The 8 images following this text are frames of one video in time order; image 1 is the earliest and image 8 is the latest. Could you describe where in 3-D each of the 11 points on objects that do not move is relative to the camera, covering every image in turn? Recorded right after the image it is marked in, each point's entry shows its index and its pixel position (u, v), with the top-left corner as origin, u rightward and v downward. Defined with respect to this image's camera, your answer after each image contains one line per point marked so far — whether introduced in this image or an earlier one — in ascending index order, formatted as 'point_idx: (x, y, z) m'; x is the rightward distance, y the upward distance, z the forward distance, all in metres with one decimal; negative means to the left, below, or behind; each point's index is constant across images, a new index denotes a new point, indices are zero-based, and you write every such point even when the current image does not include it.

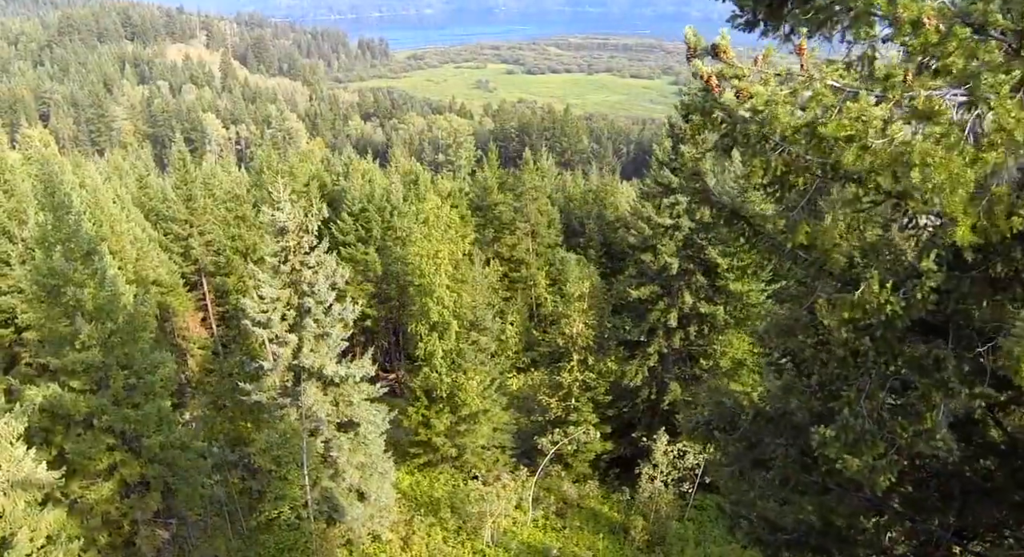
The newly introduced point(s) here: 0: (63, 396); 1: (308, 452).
0: (-9.8, -2.6, +15.3) m
1: (-5.5, -4.6, +19.0) m
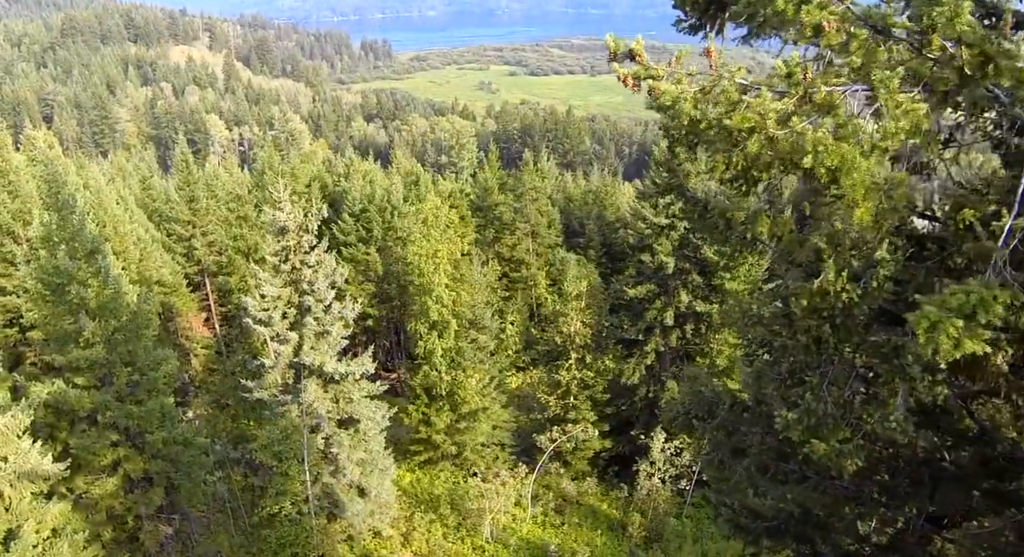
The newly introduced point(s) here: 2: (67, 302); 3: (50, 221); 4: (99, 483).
0: (-9.8, -2.5, +15.6) m
1: (-5.6, -4.6, +19.3) m
2: (-10.1, -0.5, +16.0) m
3: (-11.3, +1.4, +17.3) m
4: (-9.6, -4.8, +16.4) m
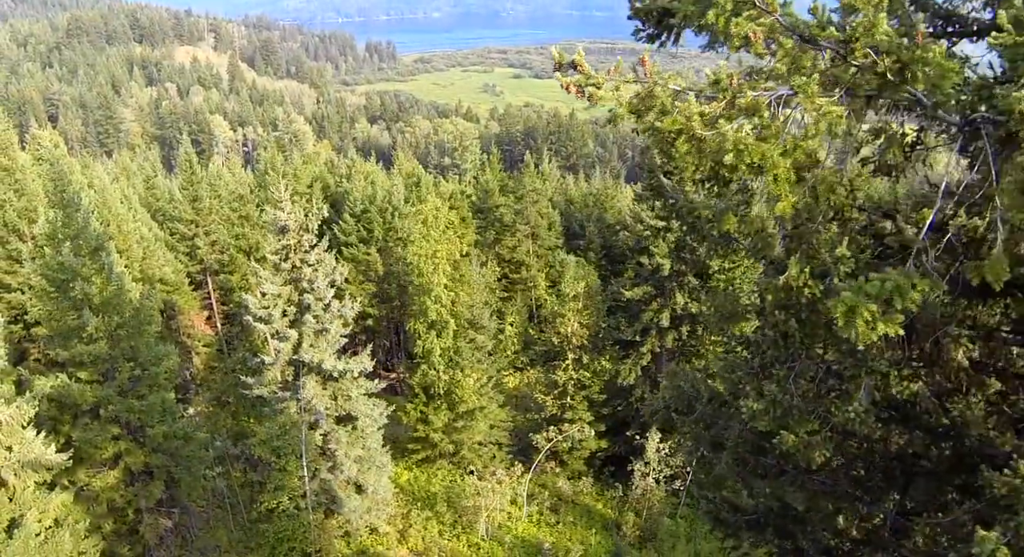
0: (-10.0, -2.4, +15.9) m
1: (-5.7, -4.6, +19.6) m
2: (-10.2, -0.4, +16.3) m
3: (-11.4, +1.5, +17.6) m
4: (-9.8, -4.7, +16.6) m
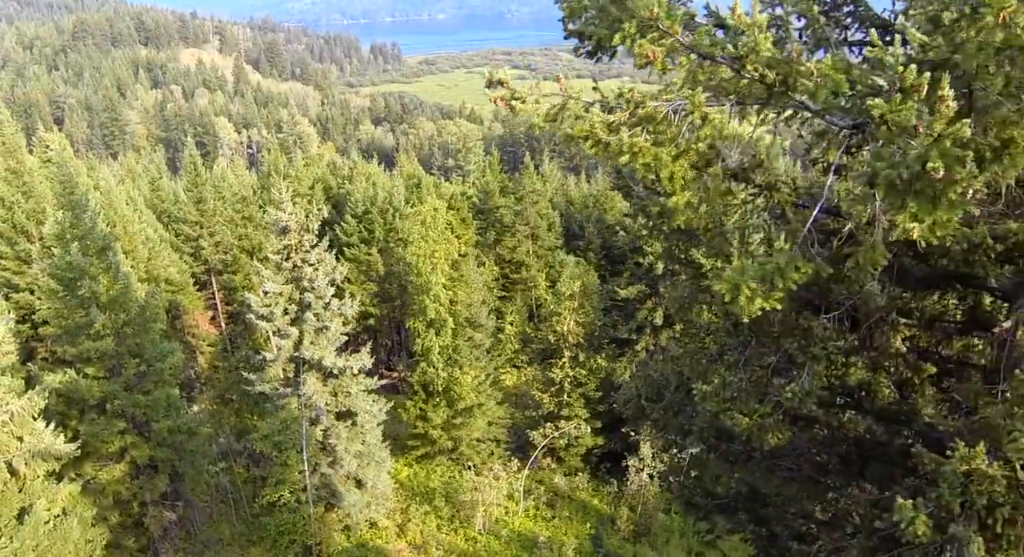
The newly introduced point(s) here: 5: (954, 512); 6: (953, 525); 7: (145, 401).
0: (-10.1, -2.4, +16.4) m
1: (-5.8, -4.5, +20.1) m
2: (-10.4, -0.4, +16.8) m
3: (-11.6, +1.5, +18.1) m
4: (-9.9, -4.7, +17.1) m
5: (+2.7, -1.5, +4.5) m
6: (+2.7, -1.6, +4.4) m
7: (-9.0, -3.0, +17.2) m
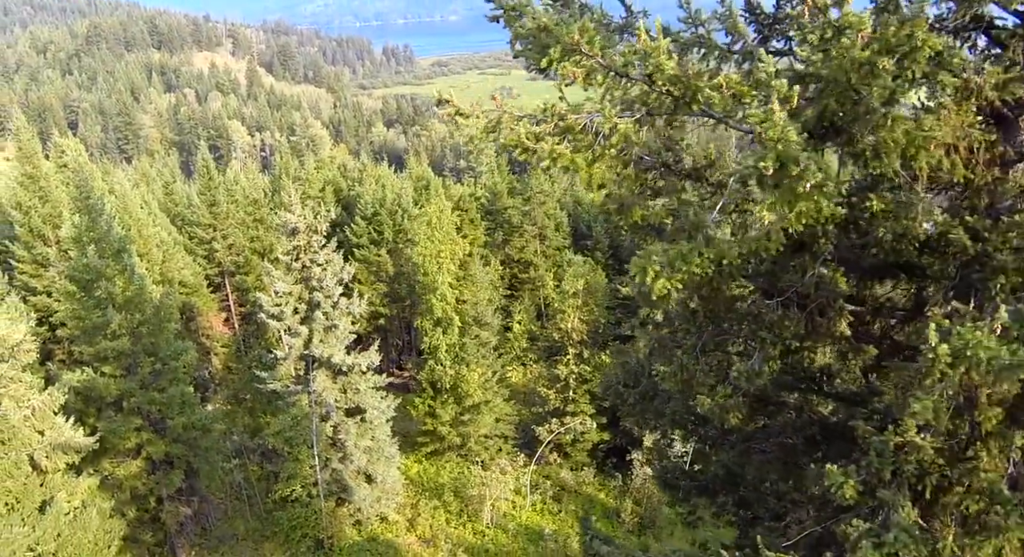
0: (-10.1, -2.5, +17.0) m
1: (-5.7, -4.5, +20.6) m
2: (-10.3, -0.5, +17.5) m
3: (-11.5, +1.5, +18.8) m
4: (-9.8, -4.7, +17.8) m
5: (+2.5, -1.4, +4.9) m
6: (+2.5, -1.5, +4.8) m
7: (-8.9, -3.0, +17.8) m
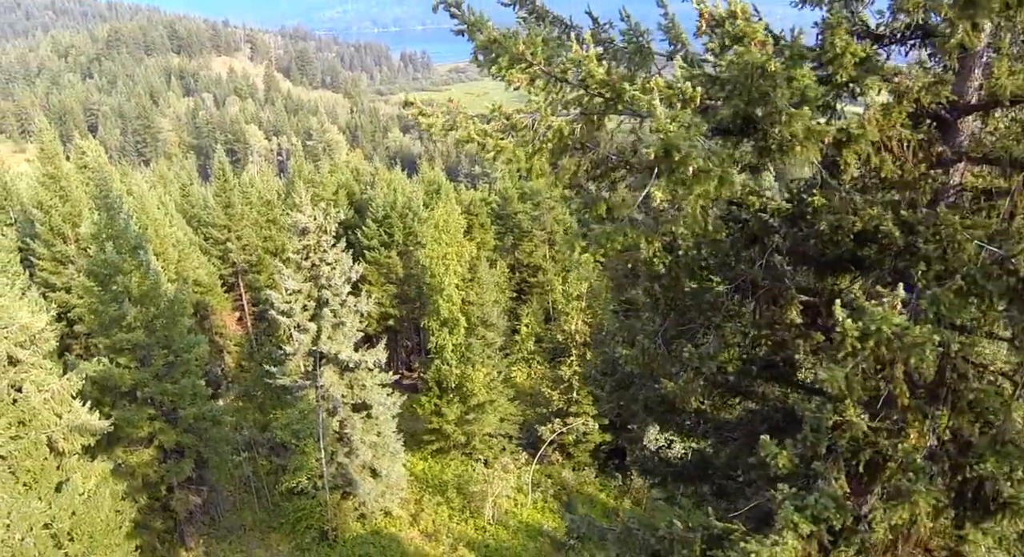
0: (-10.1, -2.3, +17.7) m
1: (-5.7, -4.5, +21.2) m
2: (-10.3, -0.3, +18.1) m
3: (-11.4, +1.6, +19.5) m
4: (-9.8, -4.6, +18.4) m
5: (+2.3, -1.3, +5.3) m
6: (+2.3, -1.4, +5.2) m
7: (-8.9, -2.9, +18.4) m
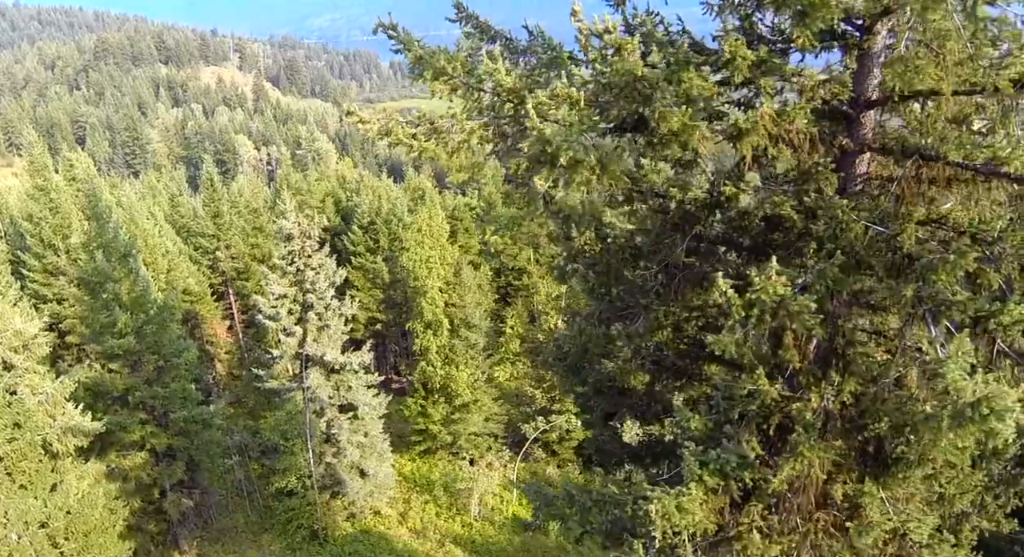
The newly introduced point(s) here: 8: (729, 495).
0: (-10.6, -2.5, +18.2) m
1: (-6.2, -4.6, +21.8) m
2: (-10.9, -0.5, +18.7) m
3: (-12.1, +1.4, +20.1) m
4: (-10.4, -4.8, +19.0) m
5: (+1.9, -1.2, +6.0) m
6: (+1.8, -1.2, +5.9) m
7: (-9.4, -3.1, +19.0) m
8: (+1.8, -1.8, +6.0) m
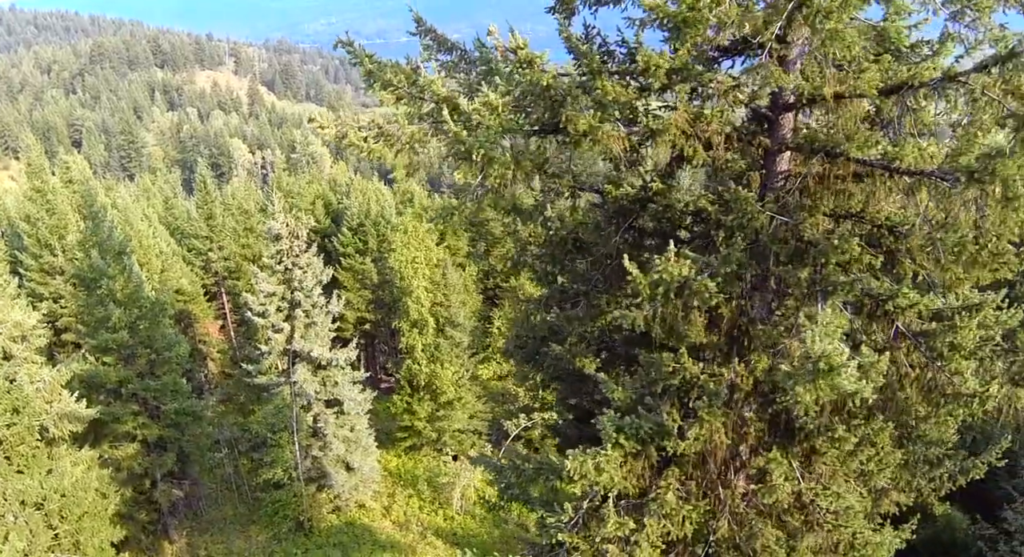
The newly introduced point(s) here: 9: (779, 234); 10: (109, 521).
0: (-11.2, -2.4, +18.9) m
1: (-6.8, -4.6, +22.5) m
2: (-11.5, -0.4, +19.4) m
3: (-12.6, +1.5, +20.8) m
4: (-11.0, -4.7, +19.7) m
5: (+1.4, -1.1, +6.8) m
6: (+1.3, -1.1, +6.7) m
7: (-10.0, -3.0, +19.7) m
8: (+1.3, -1.7, +6.7) m
9: (+2.4, +0.4, +6.4) m
10: (-9.6, -5.8, +16.8) m
